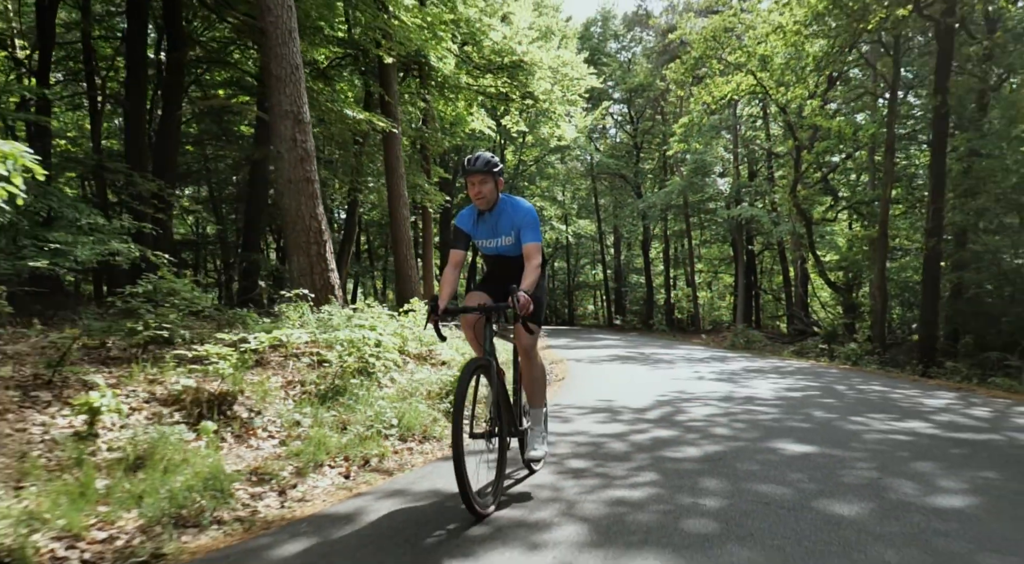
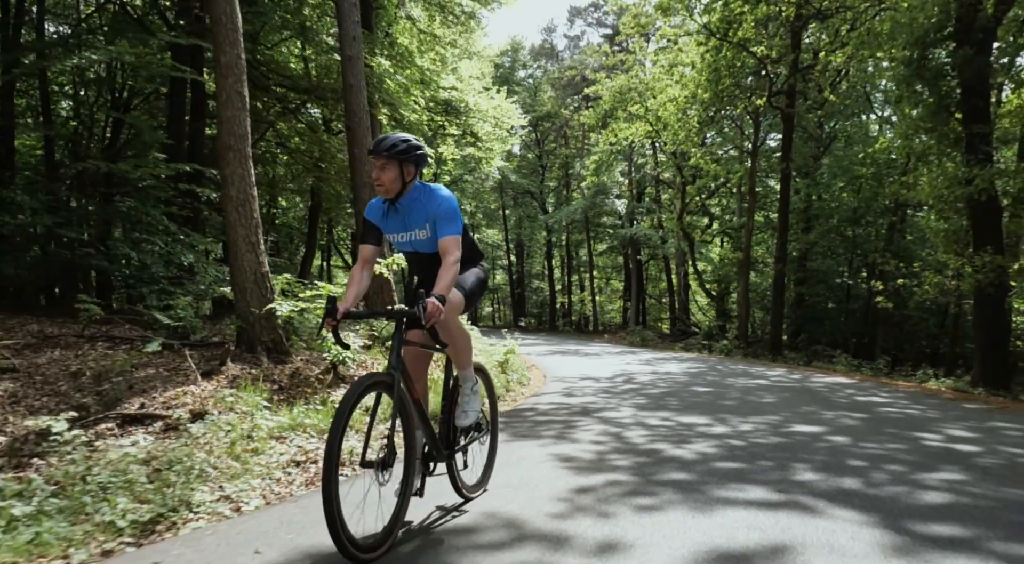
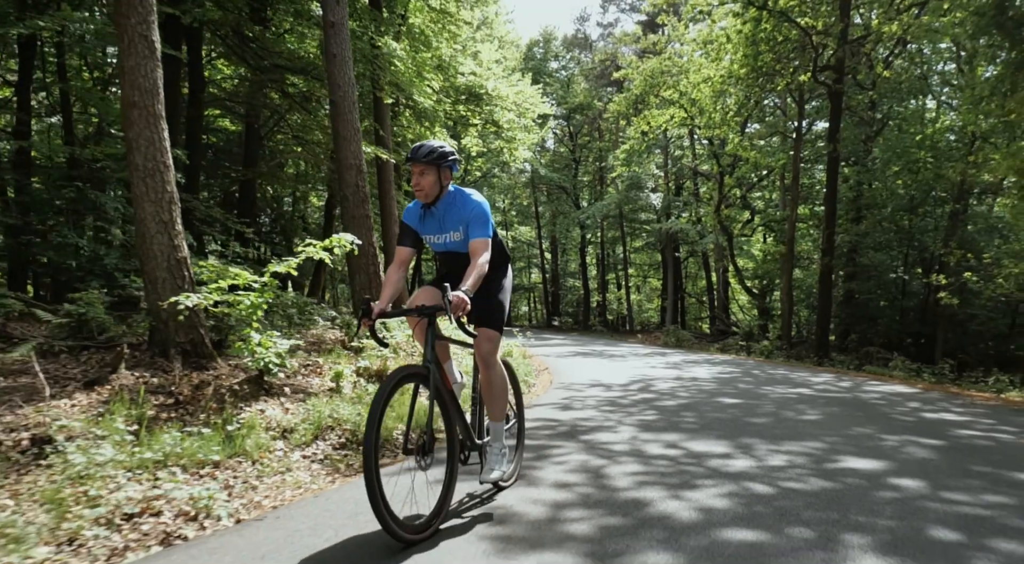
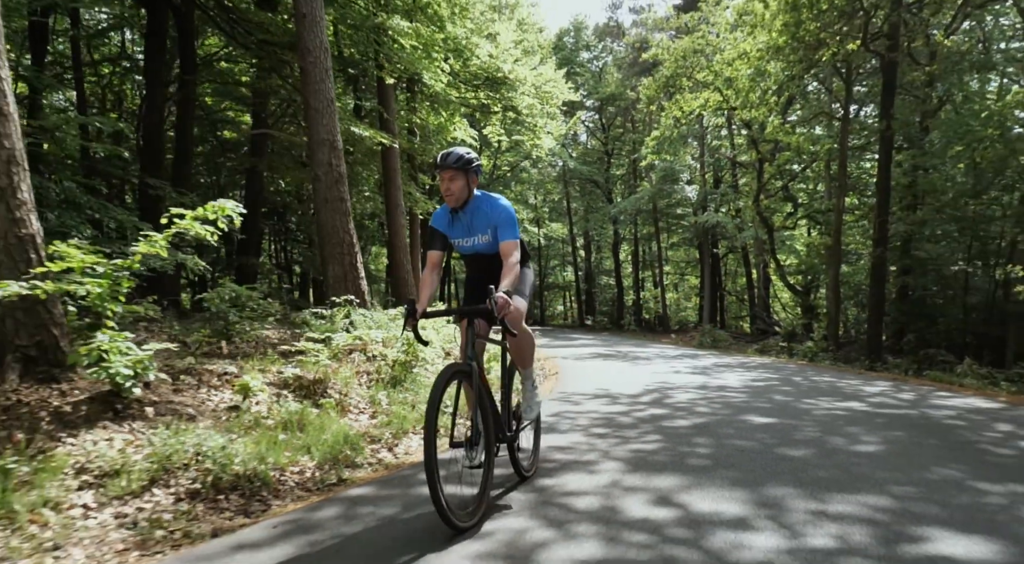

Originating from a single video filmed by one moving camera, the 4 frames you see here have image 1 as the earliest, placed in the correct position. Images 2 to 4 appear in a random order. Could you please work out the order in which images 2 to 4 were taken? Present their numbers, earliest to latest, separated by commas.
4, 3, 2
